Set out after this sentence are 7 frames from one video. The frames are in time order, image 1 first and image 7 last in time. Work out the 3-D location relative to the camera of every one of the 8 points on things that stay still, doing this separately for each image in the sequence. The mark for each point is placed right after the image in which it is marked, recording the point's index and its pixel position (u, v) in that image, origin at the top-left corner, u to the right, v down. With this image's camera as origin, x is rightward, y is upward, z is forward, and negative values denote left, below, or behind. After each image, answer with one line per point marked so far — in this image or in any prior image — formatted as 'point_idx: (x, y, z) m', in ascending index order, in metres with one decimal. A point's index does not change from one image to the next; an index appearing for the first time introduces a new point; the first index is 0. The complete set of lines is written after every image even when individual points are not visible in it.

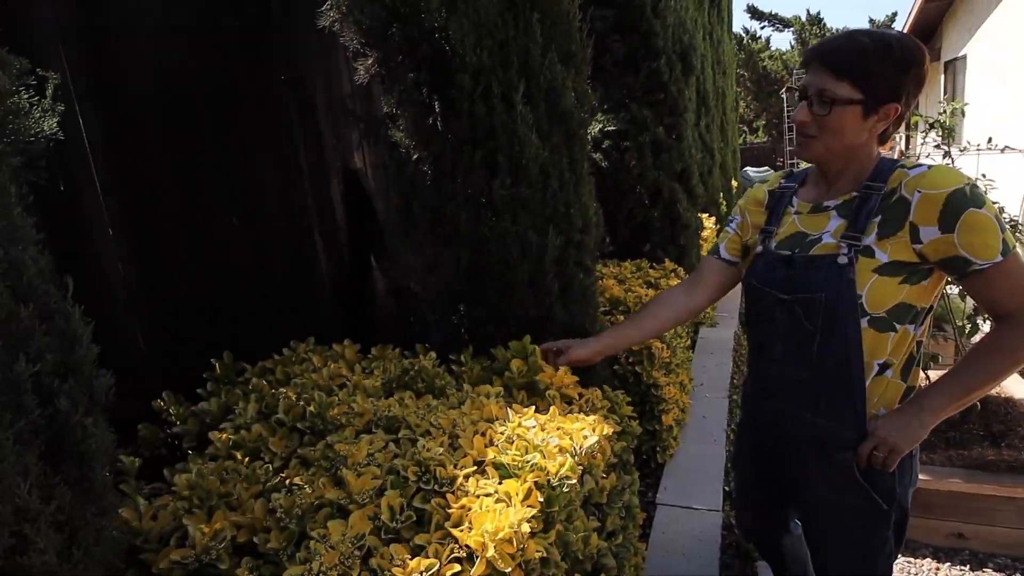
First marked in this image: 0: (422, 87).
0: (-0.3, +0.6, +1.8) m
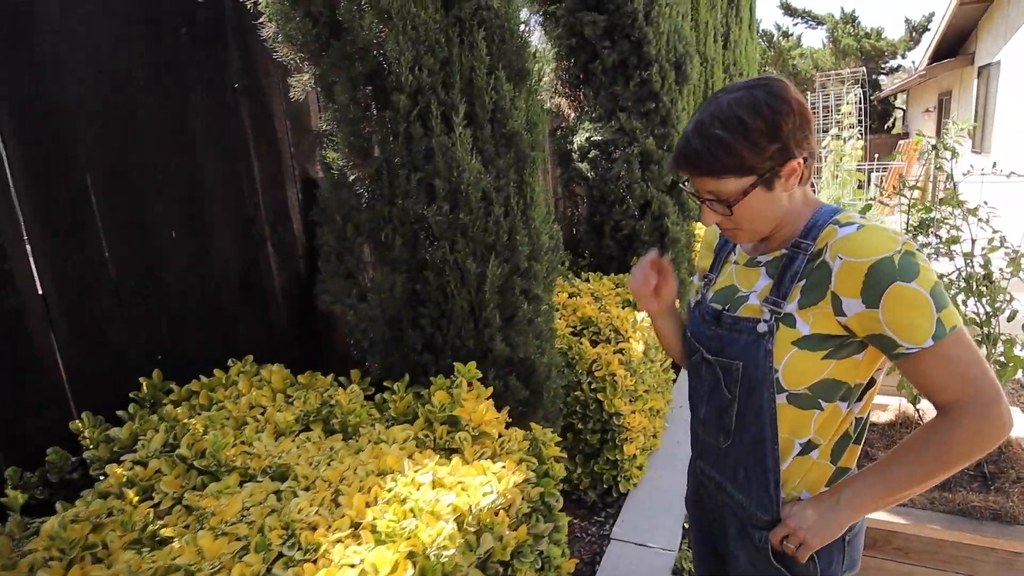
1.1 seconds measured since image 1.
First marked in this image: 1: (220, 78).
0: (-0.4, +0.5, +1.7) m
1: (-1.0, +0.7, +2.0) m
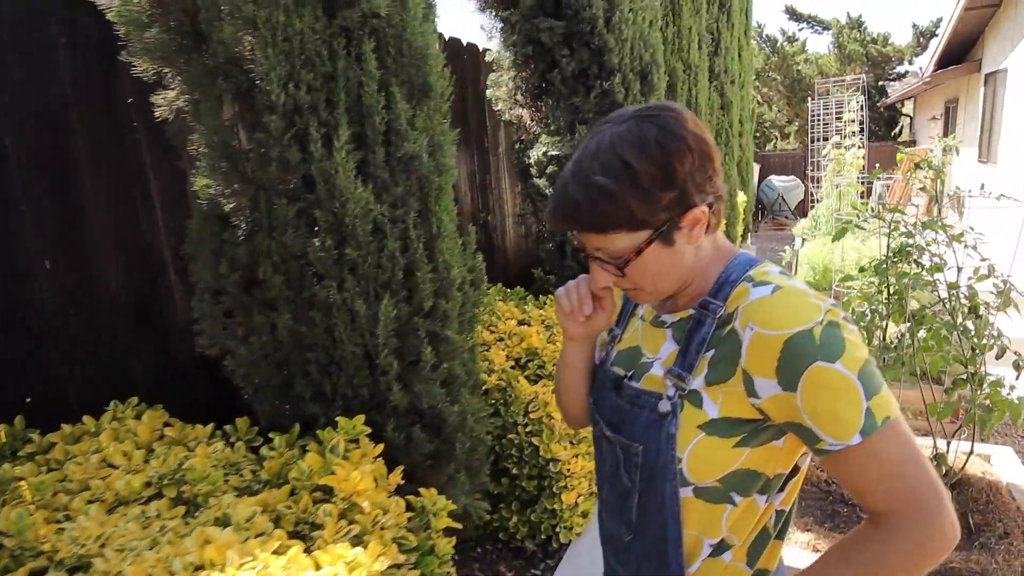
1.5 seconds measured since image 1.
0: (-0.7, +0.4, +1.5) m
1: (-1.3, +0.6, +1.8) m
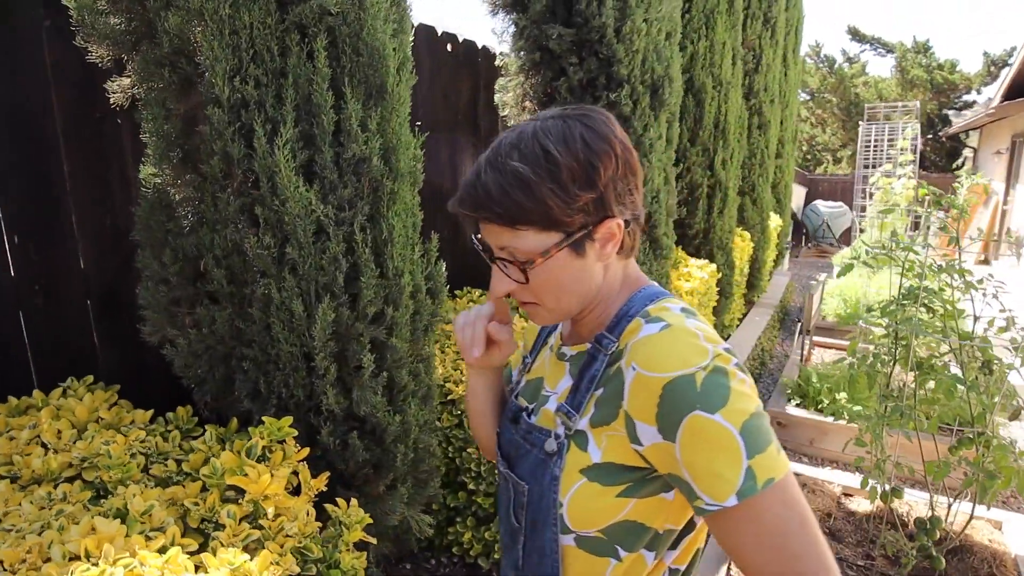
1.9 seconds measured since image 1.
0: (-0.9, +0.4, +1.5) m
1: (-1.4, +0.7, +1.8) m
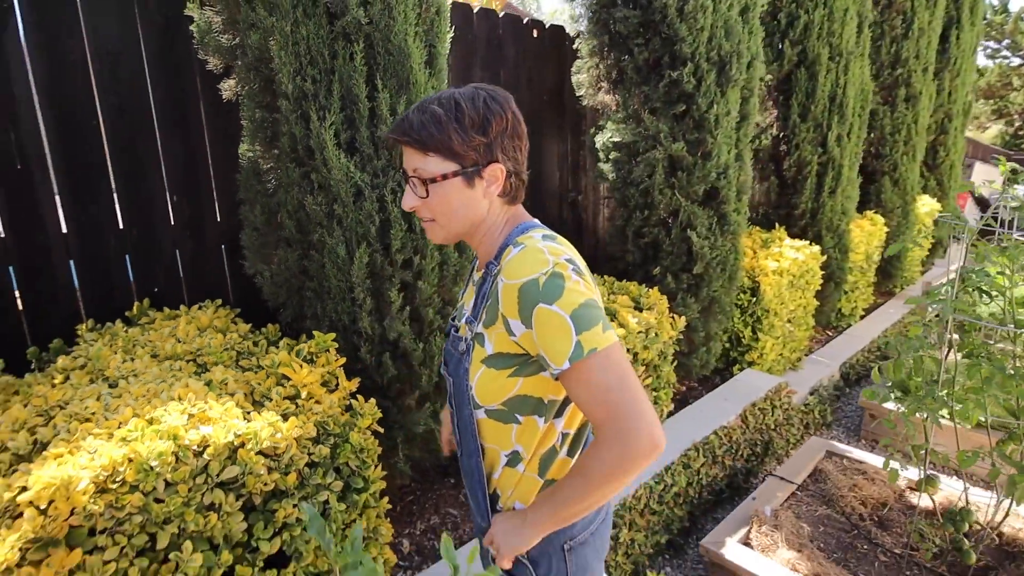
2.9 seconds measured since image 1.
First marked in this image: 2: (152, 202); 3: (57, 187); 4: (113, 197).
0: (-0.9, +0.6, +2.1) m
1: (-1.3, +0.9, +2.5) m
2: (-1.5, +0.3, +2.4) m
3: (-1.7, +0.4, +2.2) m
4: (-1.6, +0.4, +2.4) m
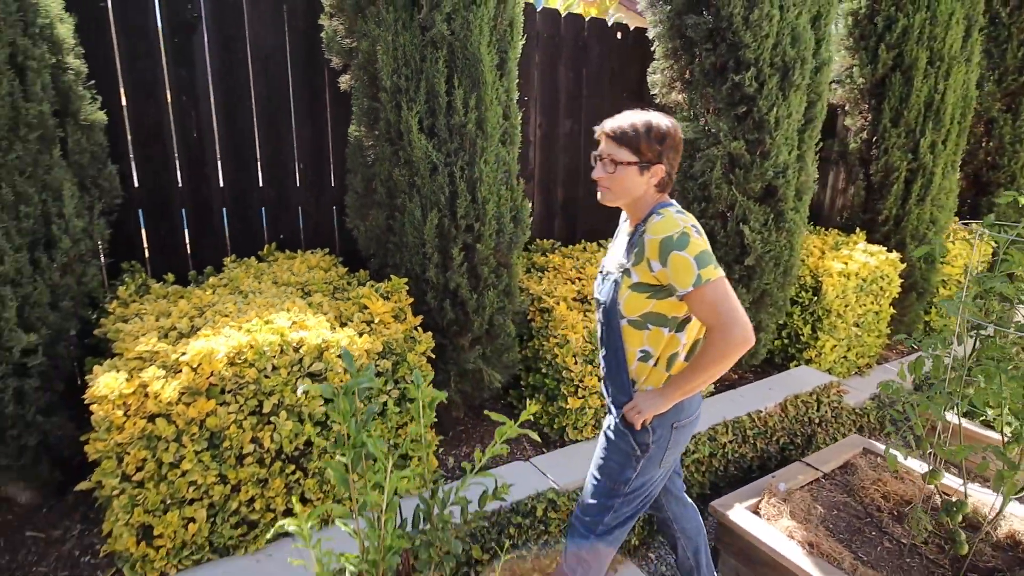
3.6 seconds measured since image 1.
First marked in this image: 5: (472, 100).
0: (-0.7, +0.9, +2.6) m
1: (-1.0, +1.2, +3.1) m
2: (-1.2, +0.6, +3.1) m
3: (-1.5, +0.7, +3.0) m
4: (-1.3, +0.6, +3.1) m
5: (-0.2, +0.8, +2.6) m
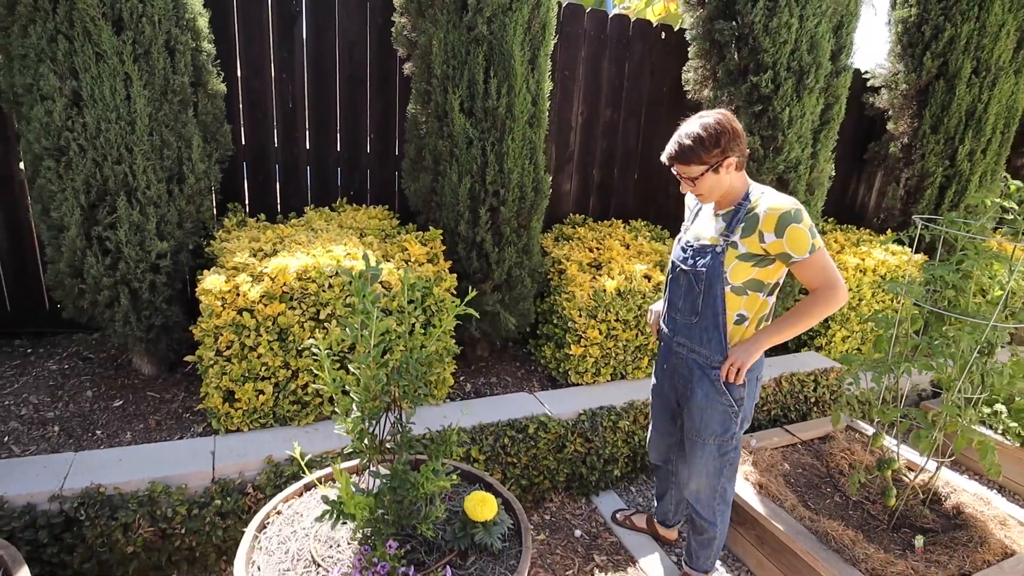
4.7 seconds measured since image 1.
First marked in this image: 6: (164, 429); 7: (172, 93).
0: (-0.5, +1.1, +3.3) m
1: (-0.7, +1.5, +3.8) m
2: (-1.0, +1.0, +3.8) m
3: (-1.3, +1.0, +3.7) m
4: (-1.1, +1.0, +3.8) m
5: (0.0, +1.0, +3.1) m
6: (-1.7, -0.7, +2.9) m
7: (-1.6, +0.9, +2.8) m
